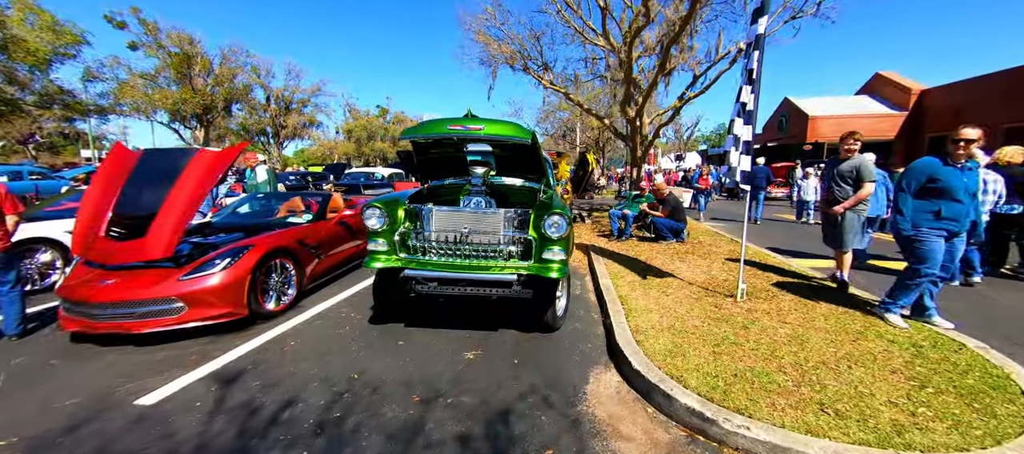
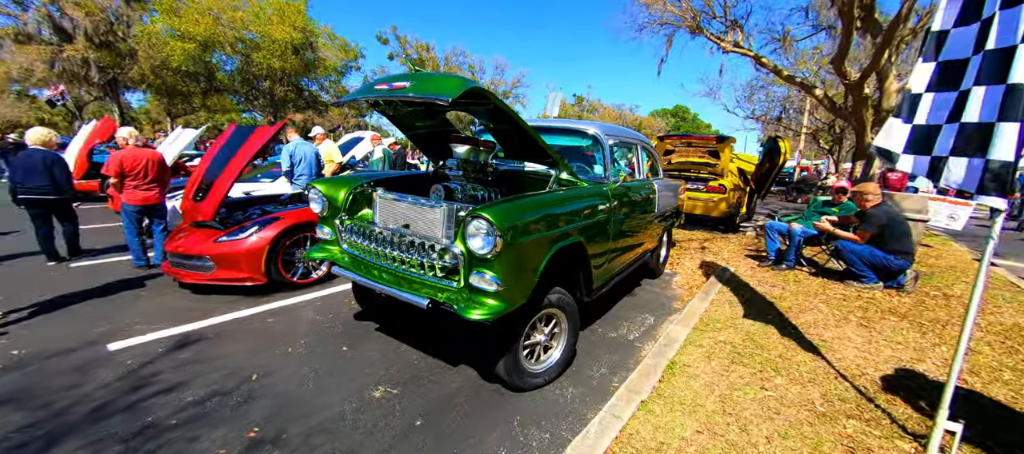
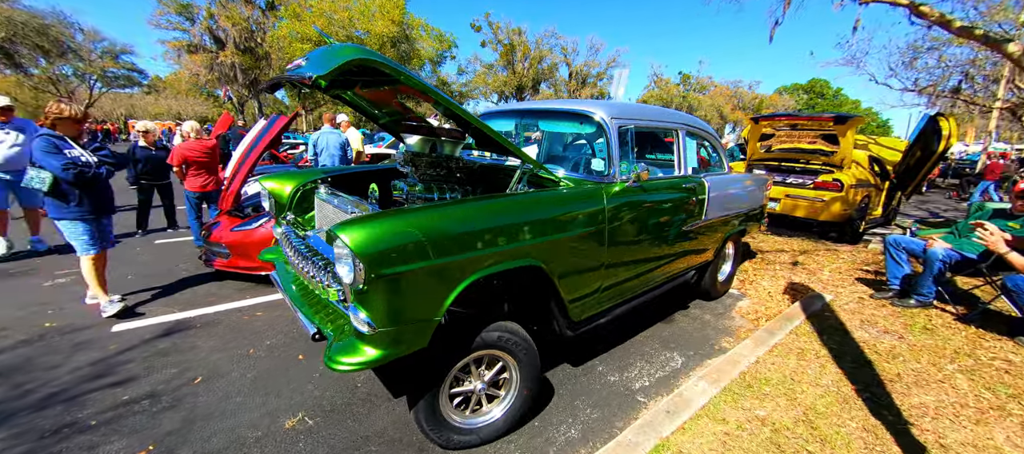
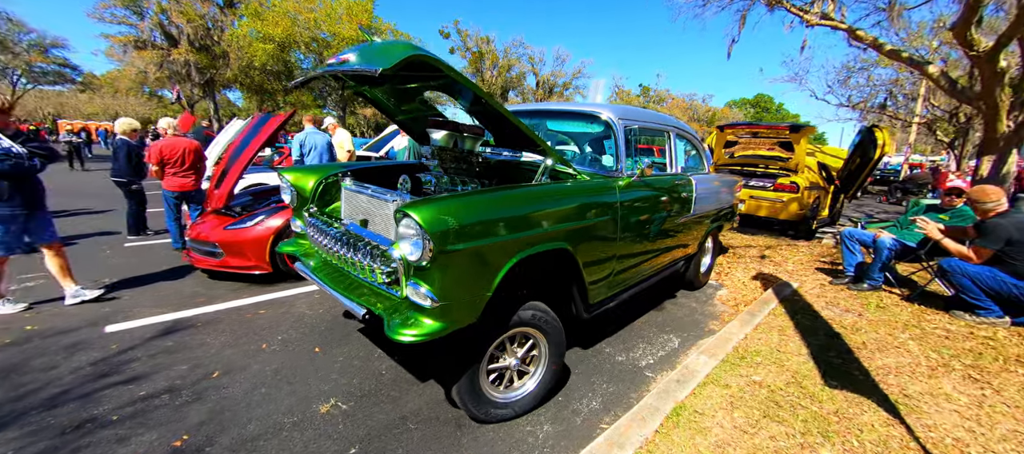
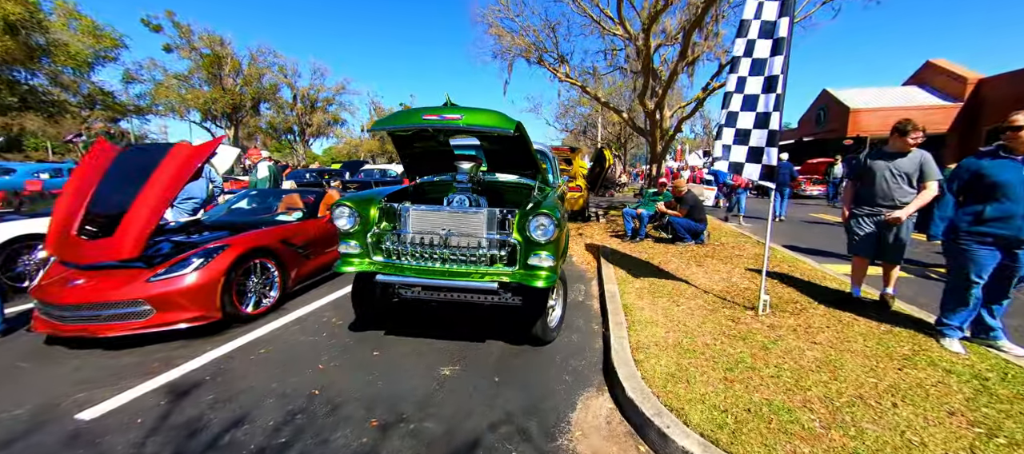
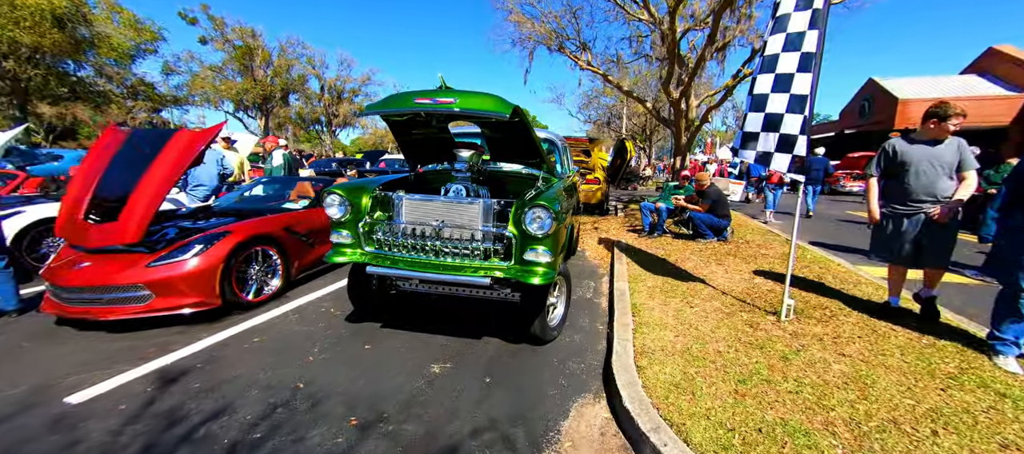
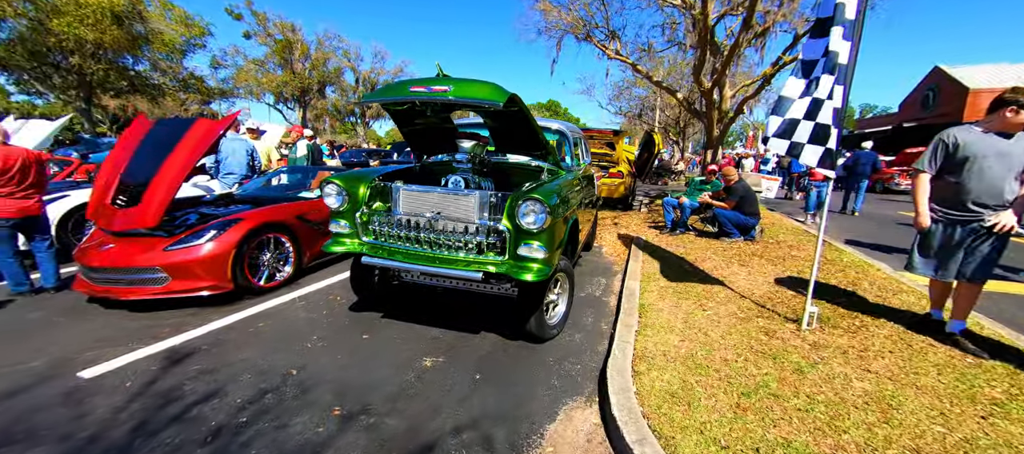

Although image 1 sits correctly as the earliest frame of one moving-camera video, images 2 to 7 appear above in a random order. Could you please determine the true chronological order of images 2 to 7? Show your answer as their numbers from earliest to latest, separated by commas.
5, 6, 7, 2, 4, 3
